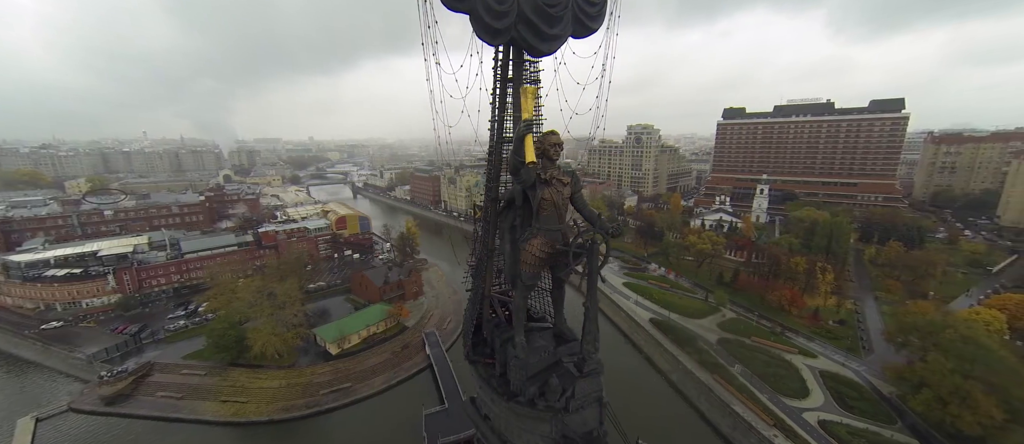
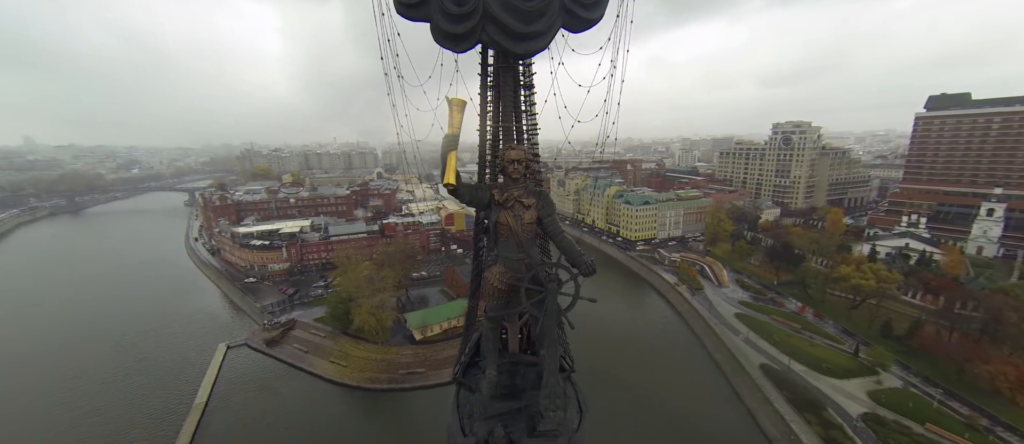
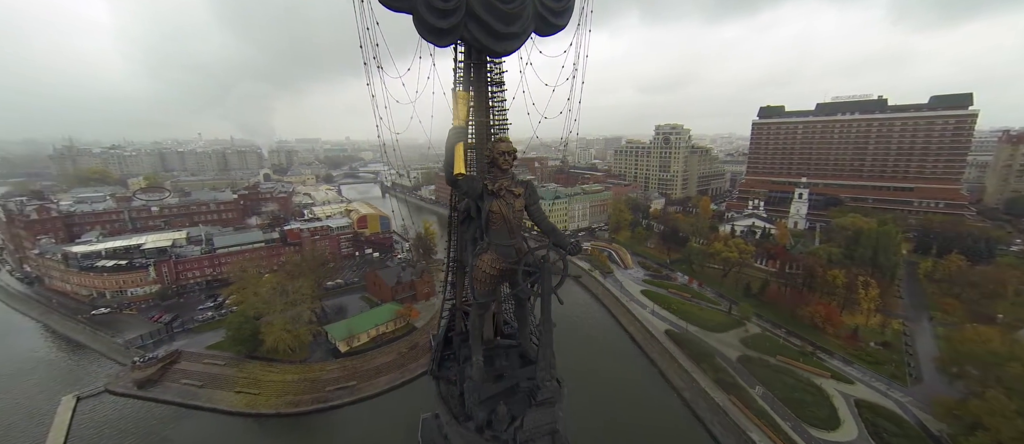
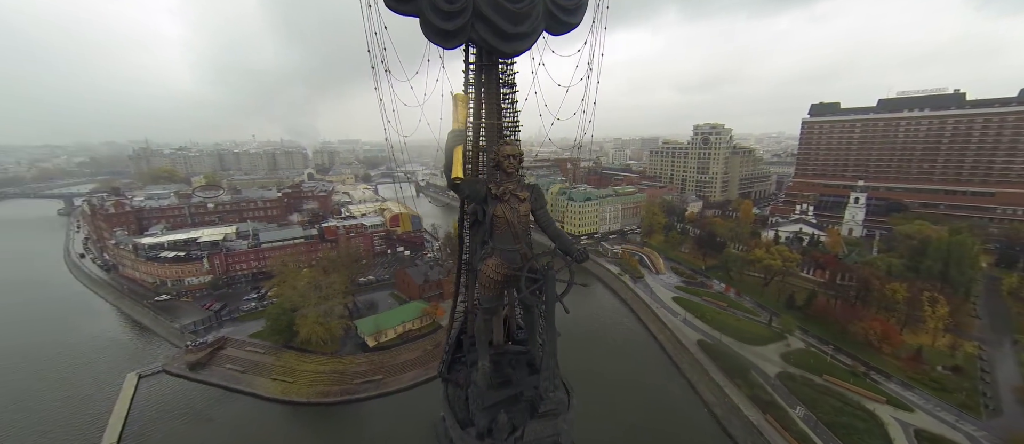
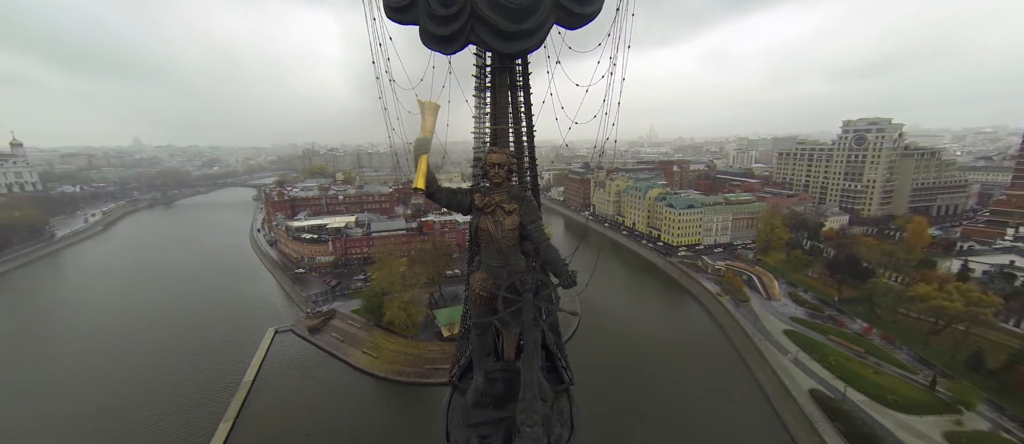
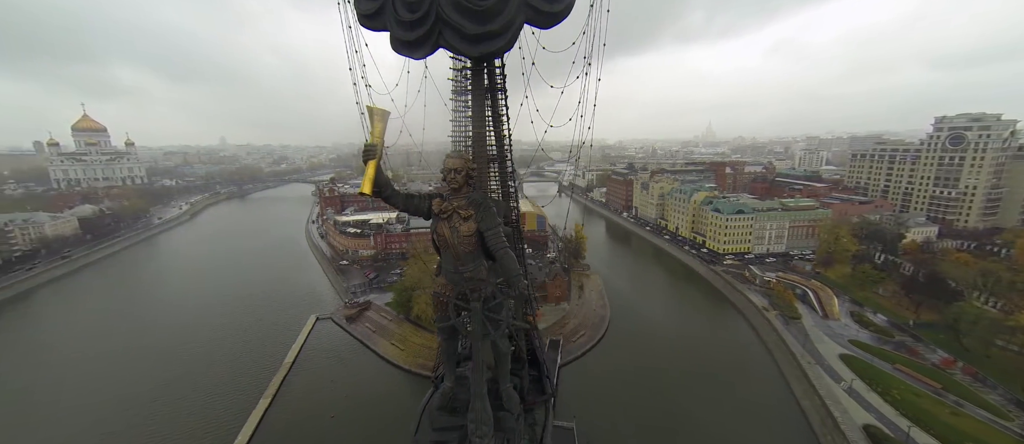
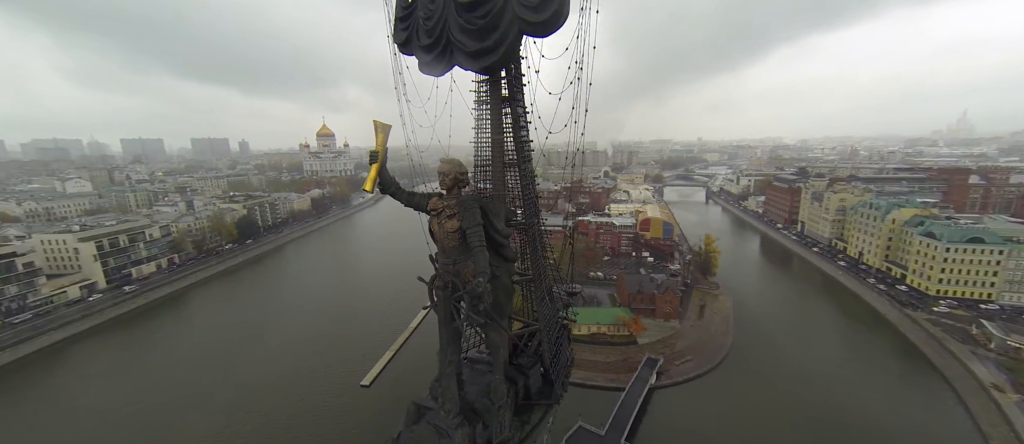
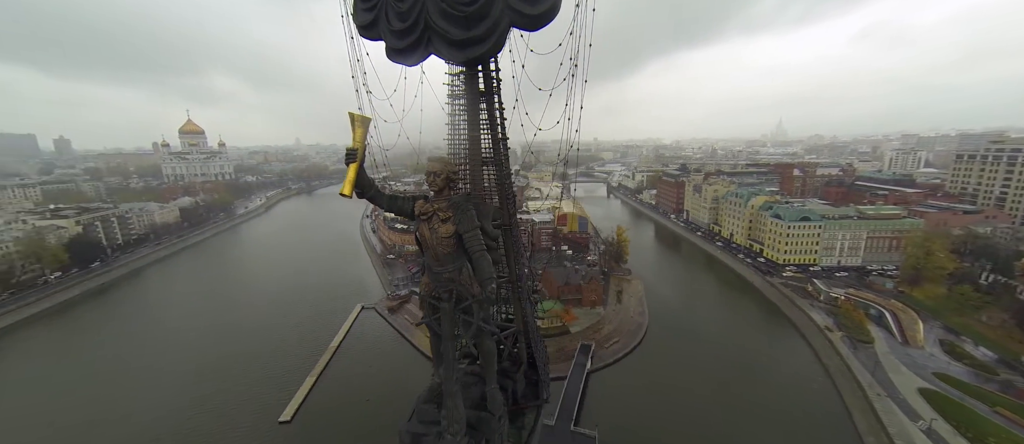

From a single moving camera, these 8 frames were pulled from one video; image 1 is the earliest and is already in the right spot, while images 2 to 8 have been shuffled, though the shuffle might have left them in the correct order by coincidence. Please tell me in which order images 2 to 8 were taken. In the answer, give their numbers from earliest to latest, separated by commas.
3, 4, 2, 5, 6, 8, 7
